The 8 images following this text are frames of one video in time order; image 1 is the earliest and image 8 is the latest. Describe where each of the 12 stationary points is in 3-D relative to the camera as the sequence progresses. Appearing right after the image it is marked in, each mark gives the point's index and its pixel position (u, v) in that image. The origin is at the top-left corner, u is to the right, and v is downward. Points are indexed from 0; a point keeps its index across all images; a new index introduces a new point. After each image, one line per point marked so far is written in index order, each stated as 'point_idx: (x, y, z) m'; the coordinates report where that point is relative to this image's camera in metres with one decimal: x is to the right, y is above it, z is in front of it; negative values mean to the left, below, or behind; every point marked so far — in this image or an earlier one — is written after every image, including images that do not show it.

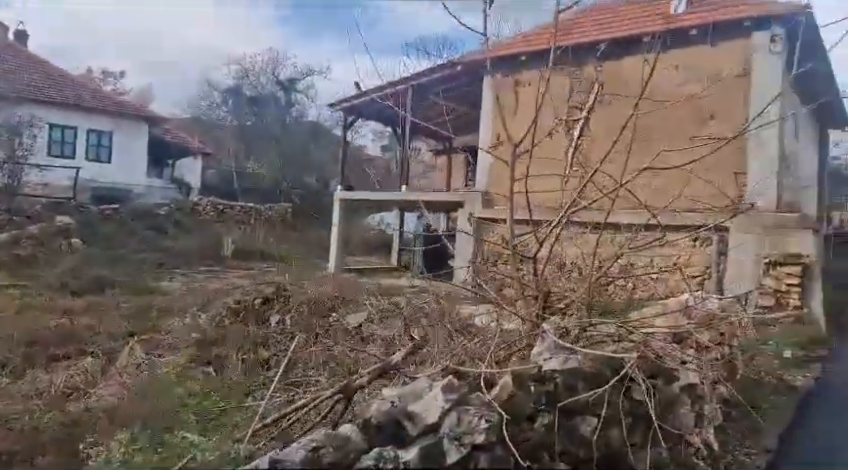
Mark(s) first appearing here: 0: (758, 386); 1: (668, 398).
0: (+4.1, -1.8, +6.0) m
1: (+2.1, -1.4, +4.3) m
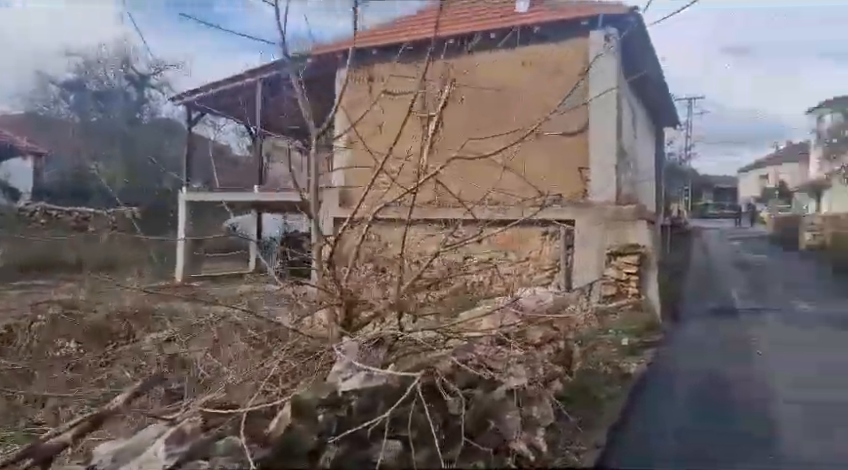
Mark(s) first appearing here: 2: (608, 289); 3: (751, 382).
0: (+2.1, -1.8, +6.1) m
1: (+0.5, -1.4, +4.0) m
2: (+2.7, -0.8, +7.2) m
3: (+3.3, -1.4, +4.7) m
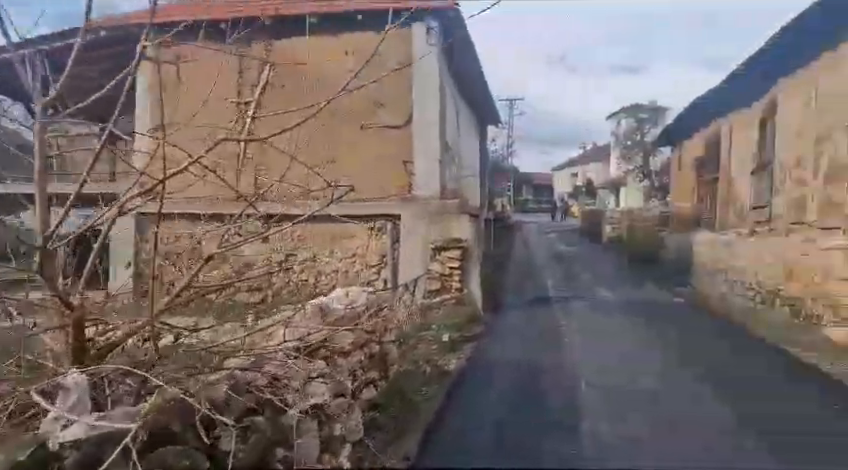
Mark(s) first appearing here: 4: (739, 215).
0: (-0.1, -1.7, +5.9) m
1: (-1.1, -1.4, +3.4) m
2: (+0.1, -0.7, +7.1) m
3: (+1.4, -1.3, +4.9) m
4: (+5.0, +0.3, +7.9) m
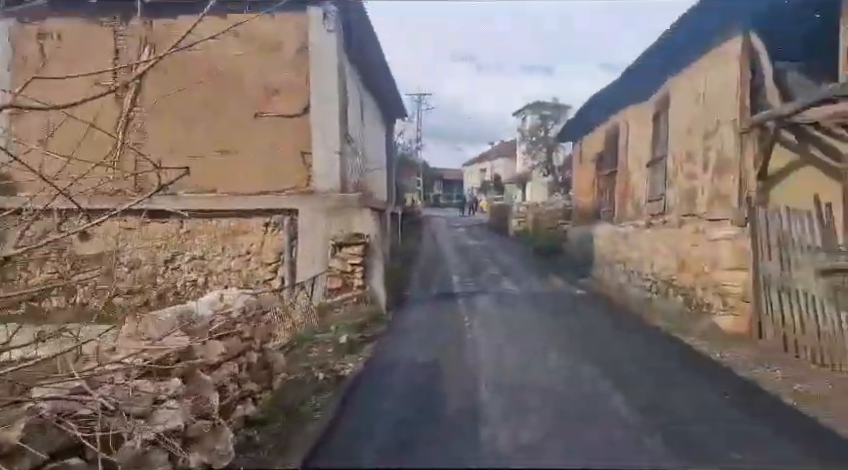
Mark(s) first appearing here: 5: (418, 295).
0: (-1.3, -1.7, +5.3) m
1: (-1.7, -1.4, +2.7) m
2: (-1.2, -0.6, +6.5) m
3: (+0.4, -1.3, +4.5) m
4: (+3.5, +0.5, +8.1) m
5: (-0.1, -1.0, +7.8) m
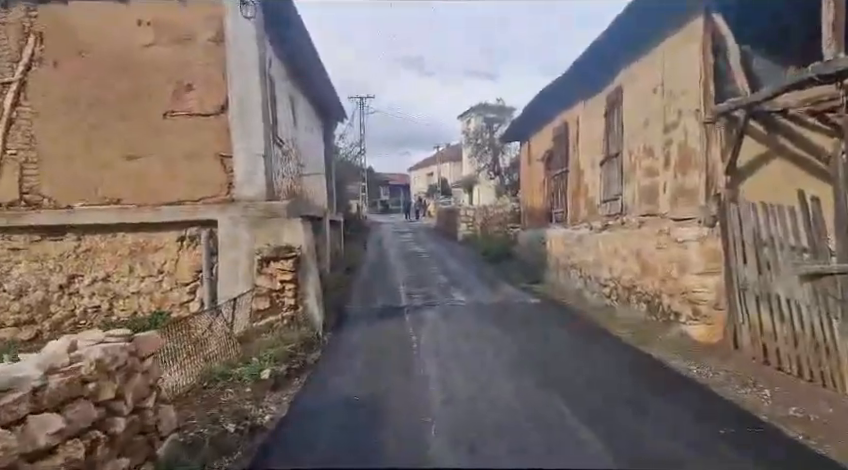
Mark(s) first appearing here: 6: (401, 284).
0: (-1.8, -1.8, +4.4) m
1: (-2.0, -1.5, +1.7) m
2: (-1.9, -0.8, +5.6) m
3: (0.0, -1.4, +3.8) m
4: (+2.6, +0.4, +7.7) m
5: (-0.9, -1.1, +7.0) m
6: (-0.4, -0.9, +9.0) m
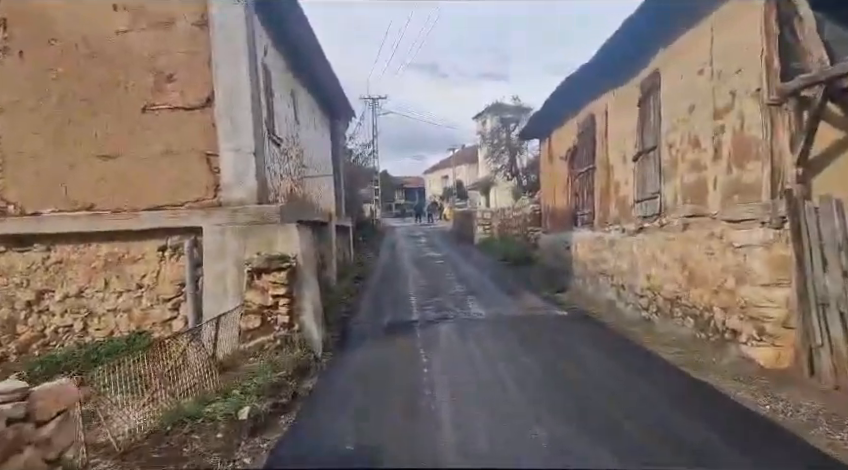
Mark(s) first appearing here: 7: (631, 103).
0: (-1.7, -1.9, +3.7) m
1: (-2.0, -1.6, +1.1) m
2: (-1.8, -0.9, +4.9) m
3: (0.0, -1.4, +3.1) m
4: (+2.7, +0.4, +6.9) m
5: (-0.8, -1.2, +6.3) m
6: (-0.2, -1.0, +8.3) m
7: (+2.8, +1.8, +6.6) m
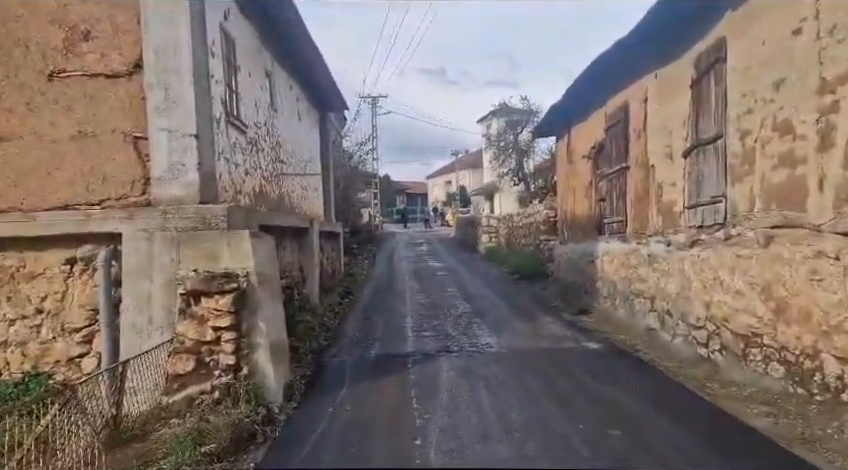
0: (-1.7, -1.9, +2.4) m
1: (-2.1, -1.6, -0.2) m
2: (-1.8, -1.0, +3.6) m
3: (0.0, -1.5, +1.8) m
4: (+2.7, +0.2, +5.6) m
5: (-0.8, -1.3, +5.0) m
6: (-0.2, -1.1, +7.0) m
7: (+2.8, +1.6, +5.3) m
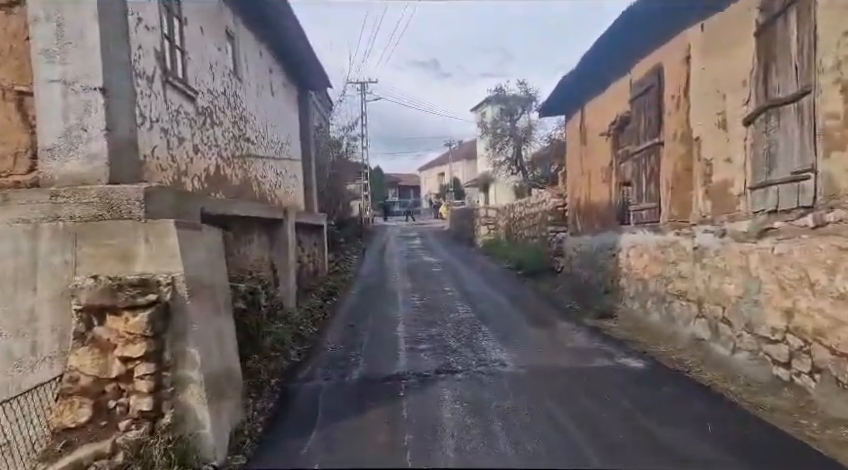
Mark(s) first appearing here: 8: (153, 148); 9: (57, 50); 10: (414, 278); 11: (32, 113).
0: (-1.7, -1.9, +1.3) m
1: (-2.0, -1.6, -1.3) m
2: (-1.8, -0.9, +2.5) m
3: (0.0, -1.5, +0.7) m
4: (+2.7, +0.3, +4.5) m
5: (-0.8, -1.2, +3.9) m
6: (-0.3, -1.0, +5.9) m
7: (+2.7, +1.7, +4.3) m
8: (-2.0, +0.6, +3.6) m
9: (-2.1, +1.1, +2.8) m
10: (-0.2, -0.8, +9.4) m
11: (-2.3, +0.7, +2.9) m
